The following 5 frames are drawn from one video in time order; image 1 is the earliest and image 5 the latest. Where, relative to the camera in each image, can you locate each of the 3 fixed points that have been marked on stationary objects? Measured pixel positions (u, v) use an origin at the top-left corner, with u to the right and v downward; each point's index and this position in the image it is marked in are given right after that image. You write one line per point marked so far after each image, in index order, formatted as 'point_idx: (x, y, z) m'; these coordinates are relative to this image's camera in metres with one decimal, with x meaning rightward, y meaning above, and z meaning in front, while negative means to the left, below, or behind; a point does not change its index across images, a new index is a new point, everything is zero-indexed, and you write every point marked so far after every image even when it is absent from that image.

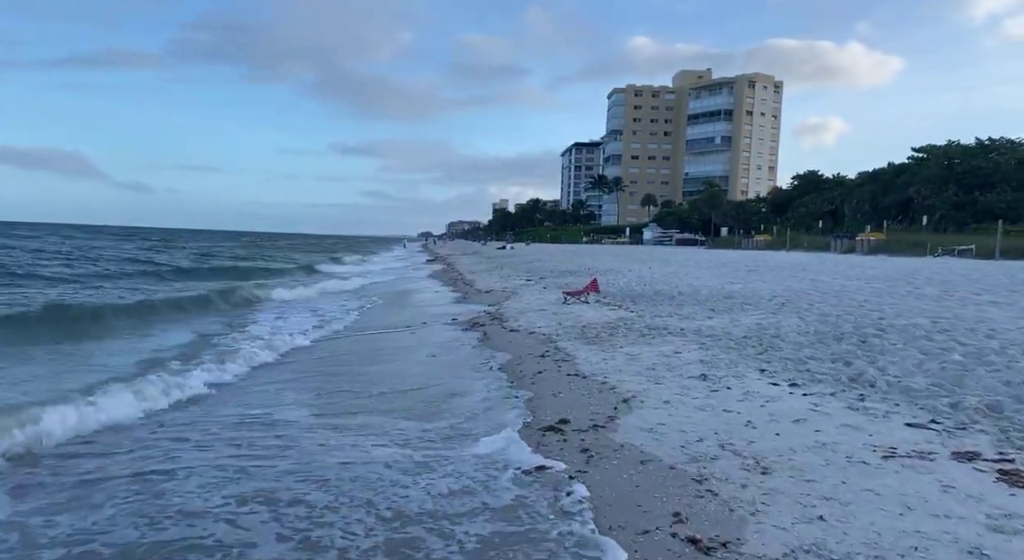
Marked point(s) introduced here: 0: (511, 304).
0: (0.0, -0.7, +19.6) m
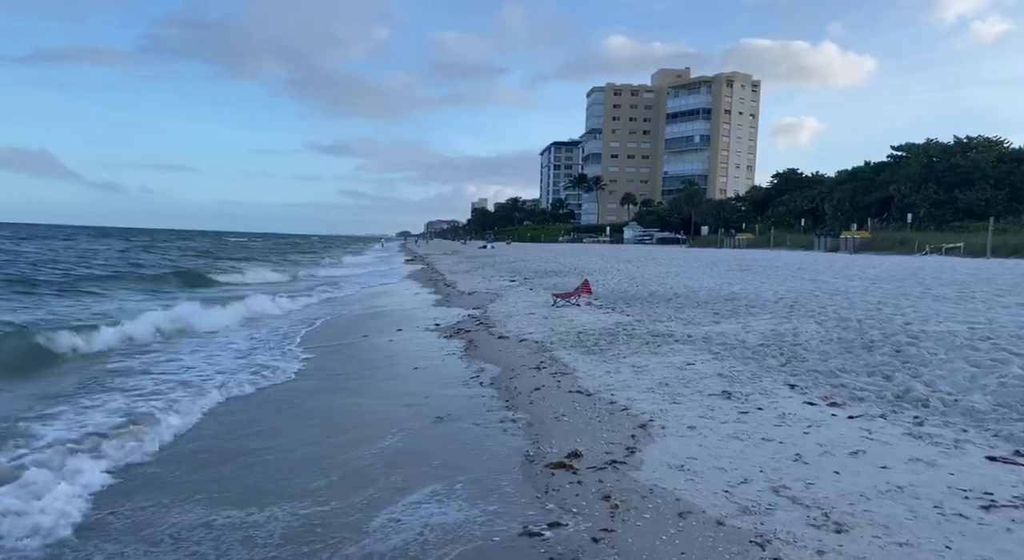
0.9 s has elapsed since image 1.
0: (-0.4, -0.7, +18.5) m
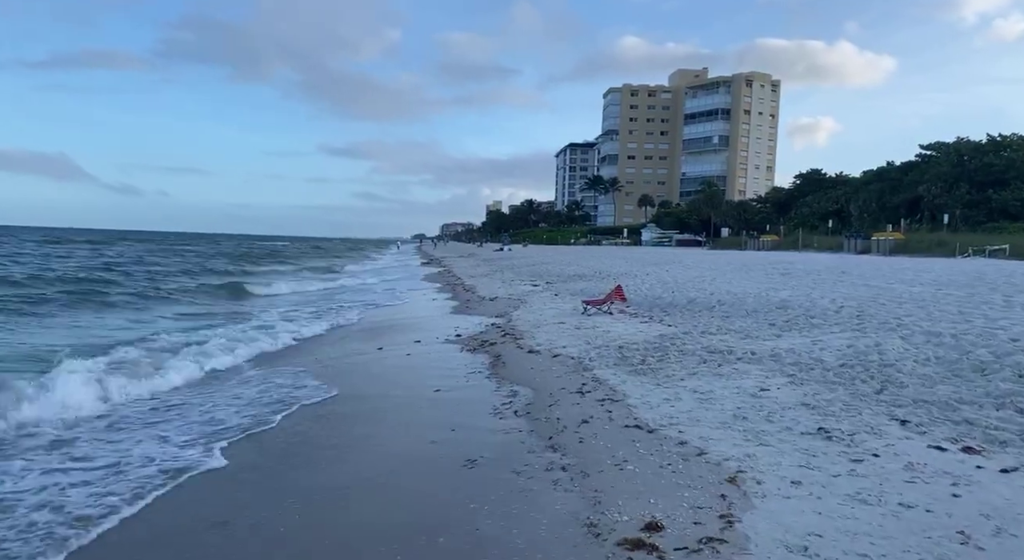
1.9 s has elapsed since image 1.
0: (+0.3, -0.9, +17.1) m
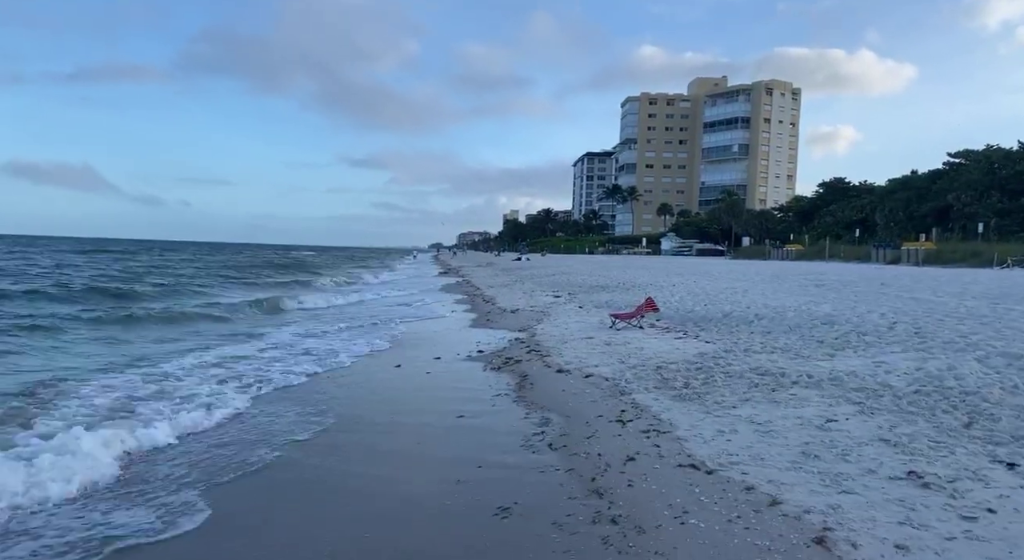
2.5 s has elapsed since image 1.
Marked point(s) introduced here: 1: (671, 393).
0: (+0.8, -1.2, +16.2) m
1: (+2.0, -1.5, +8.5) m
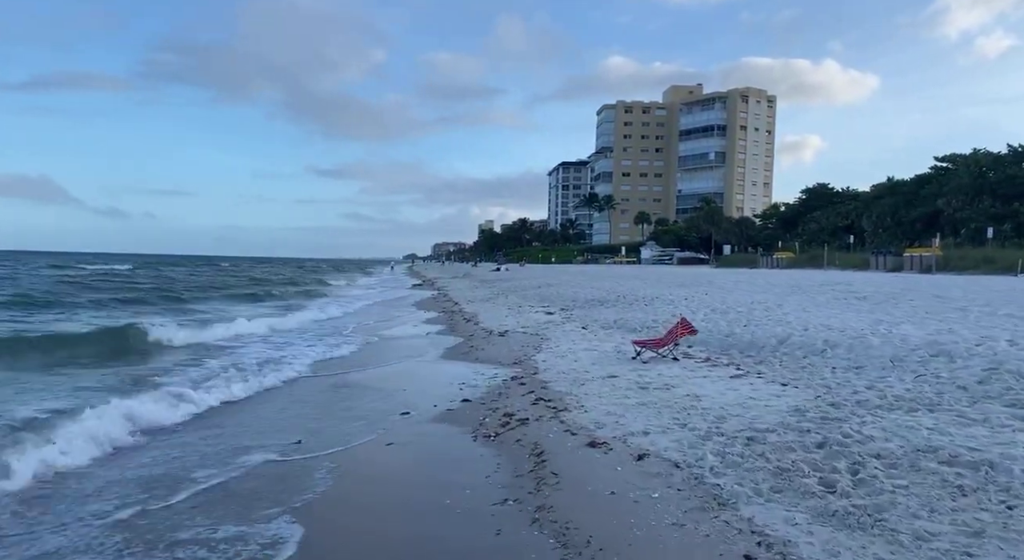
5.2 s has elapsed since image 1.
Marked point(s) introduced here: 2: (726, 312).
0: (+0.7, -1.5, +12.5) m
1: (+2.2, -1.7, +4.8) m
2: (+5.5, -0.8, +16.8) m
